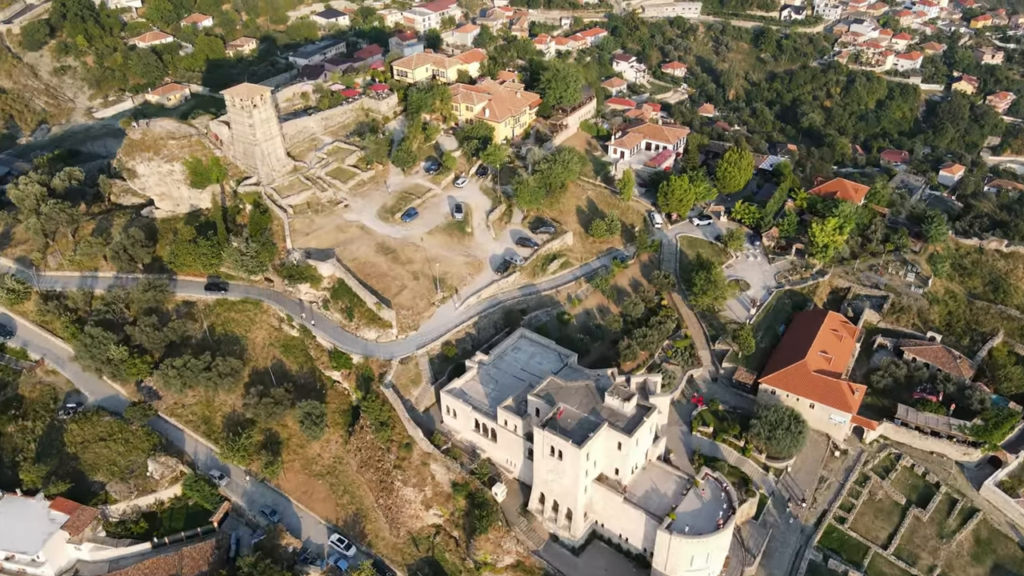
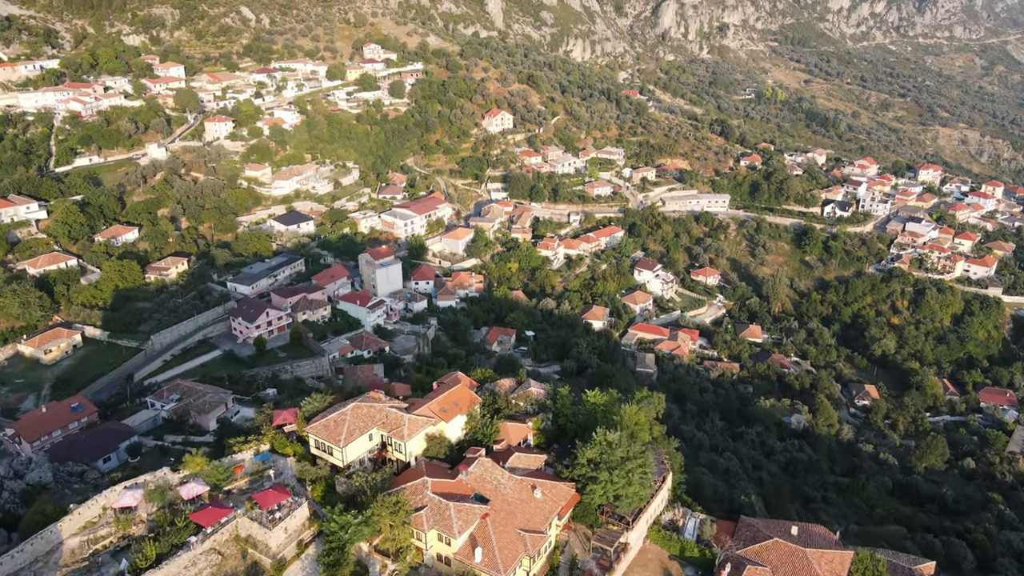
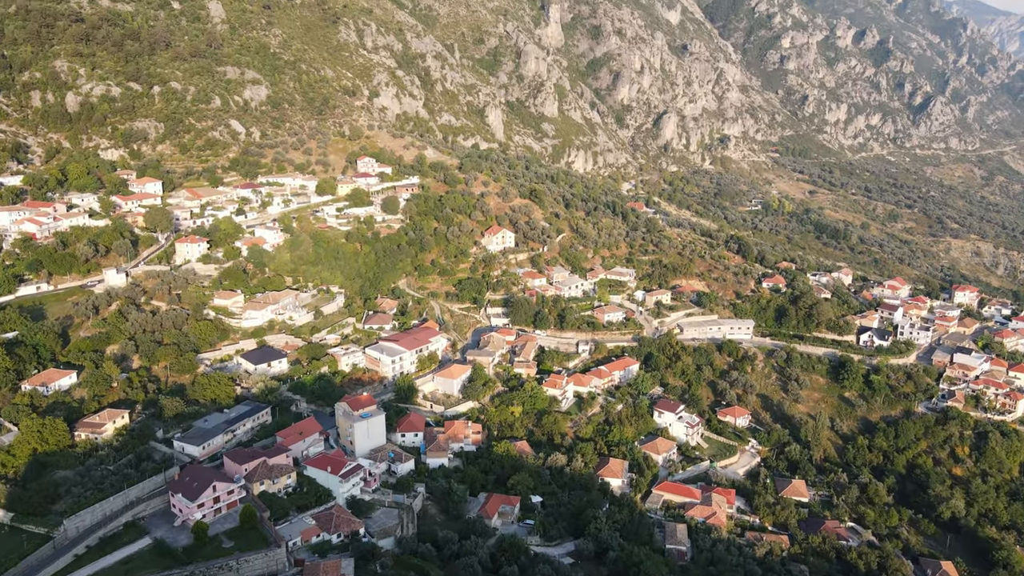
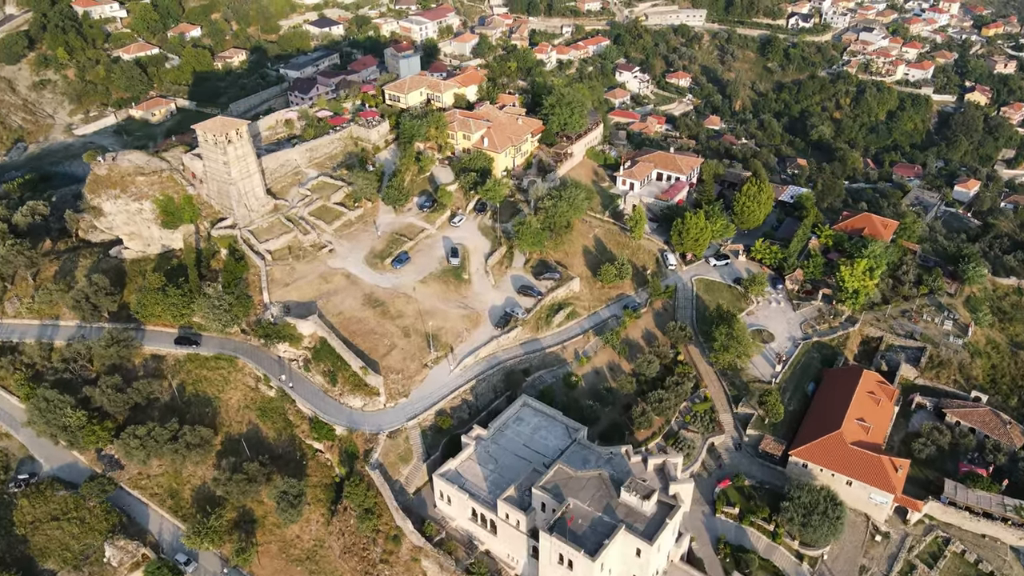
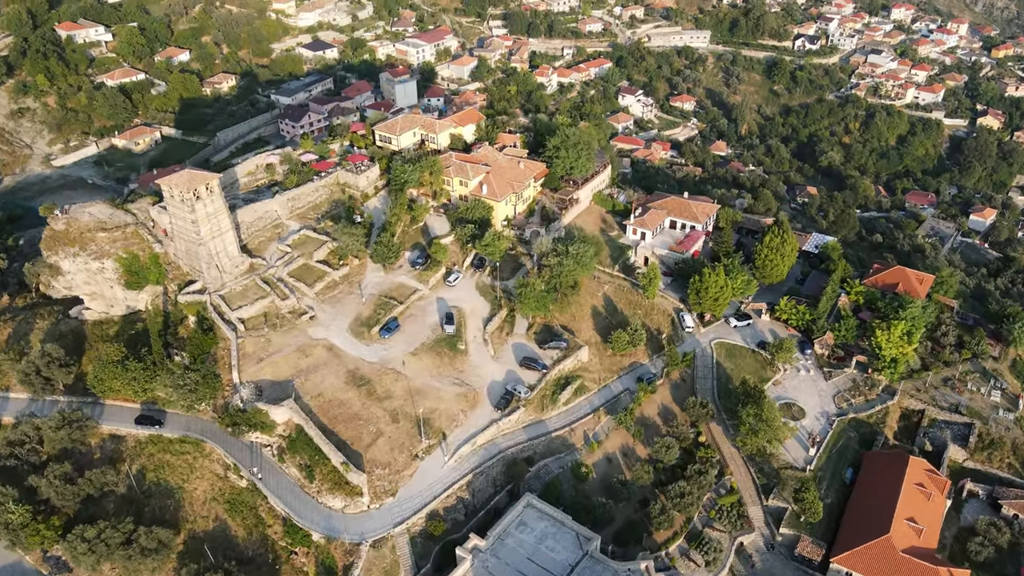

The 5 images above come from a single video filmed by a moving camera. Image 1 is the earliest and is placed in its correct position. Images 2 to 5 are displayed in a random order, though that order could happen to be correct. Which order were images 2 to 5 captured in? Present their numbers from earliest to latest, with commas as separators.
4, 5, 2, 3
